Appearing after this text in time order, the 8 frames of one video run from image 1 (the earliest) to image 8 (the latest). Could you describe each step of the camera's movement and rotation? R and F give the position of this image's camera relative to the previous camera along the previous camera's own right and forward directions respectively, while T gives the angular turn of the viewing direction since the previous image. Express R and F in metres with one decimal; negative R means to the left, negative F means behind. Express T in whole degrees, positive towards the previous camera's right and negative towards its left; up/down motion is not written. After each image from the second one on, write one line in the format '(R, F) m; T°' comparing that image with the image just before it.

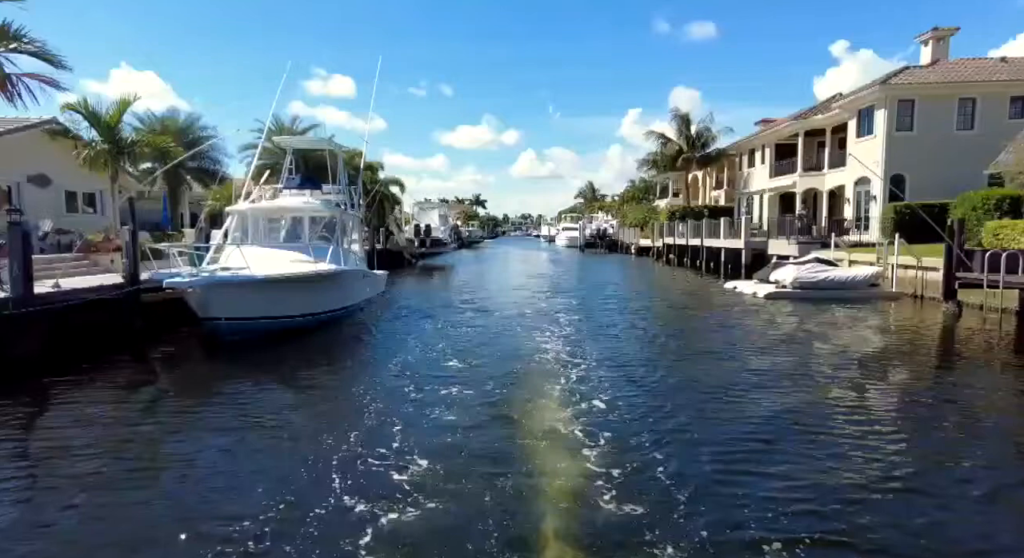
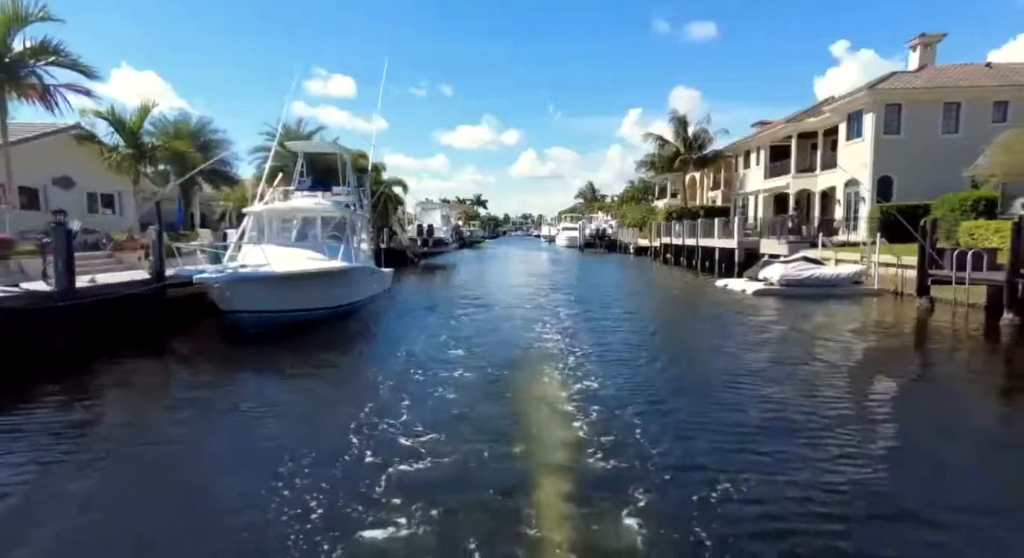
(0.0, -1.1) m; 0°
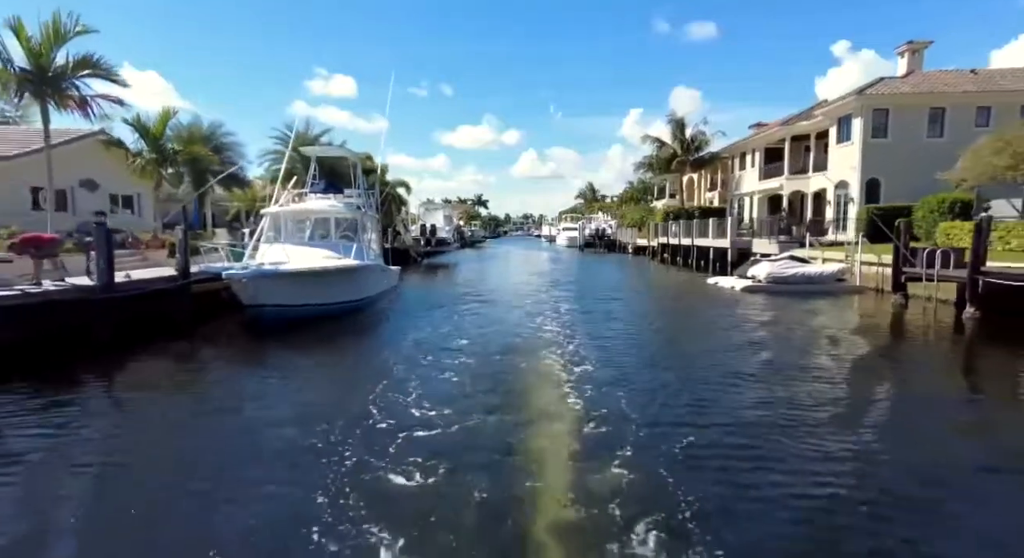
(0.0, -1.2) m; 0°
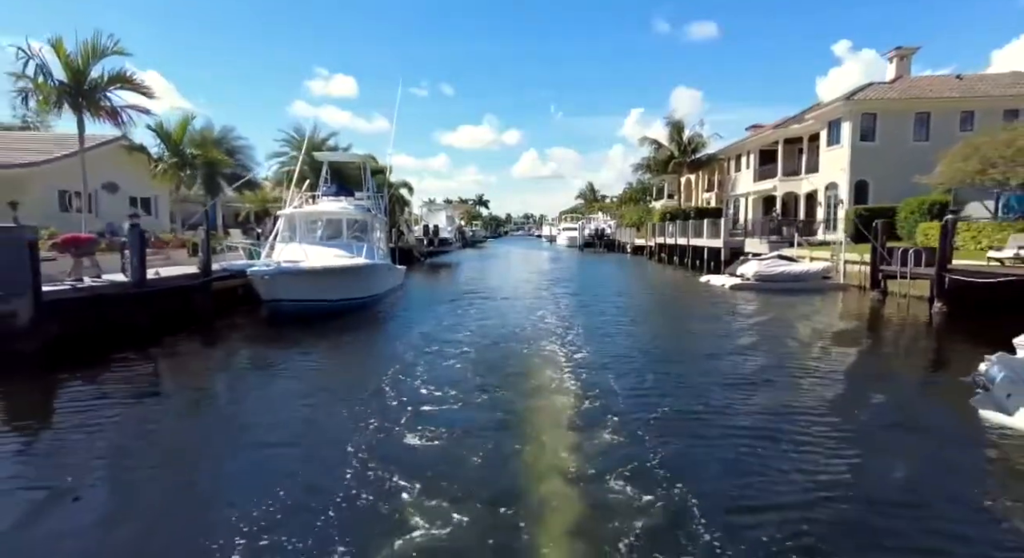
(0.0, -1.2) m; 0°
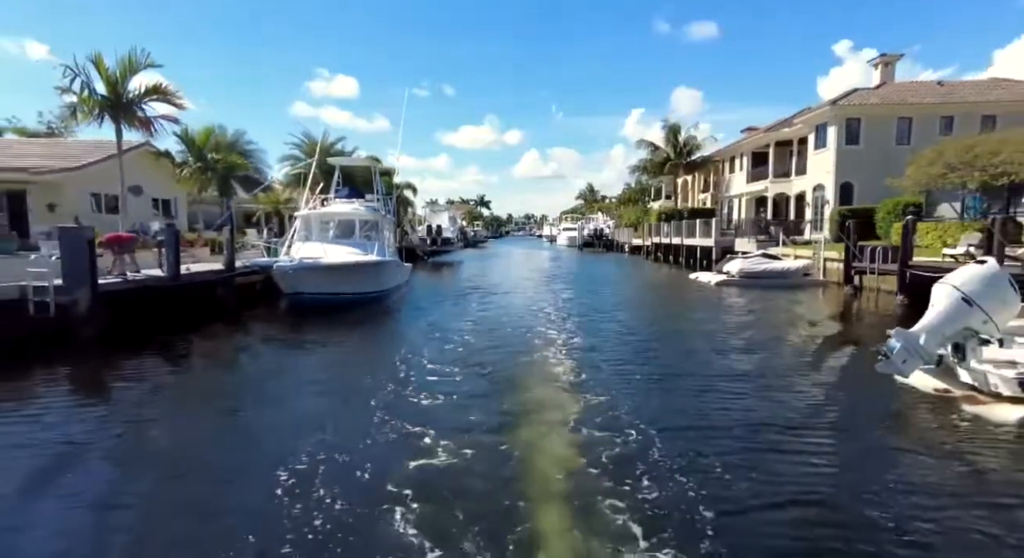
(+0.1, -1.7) m; 0°
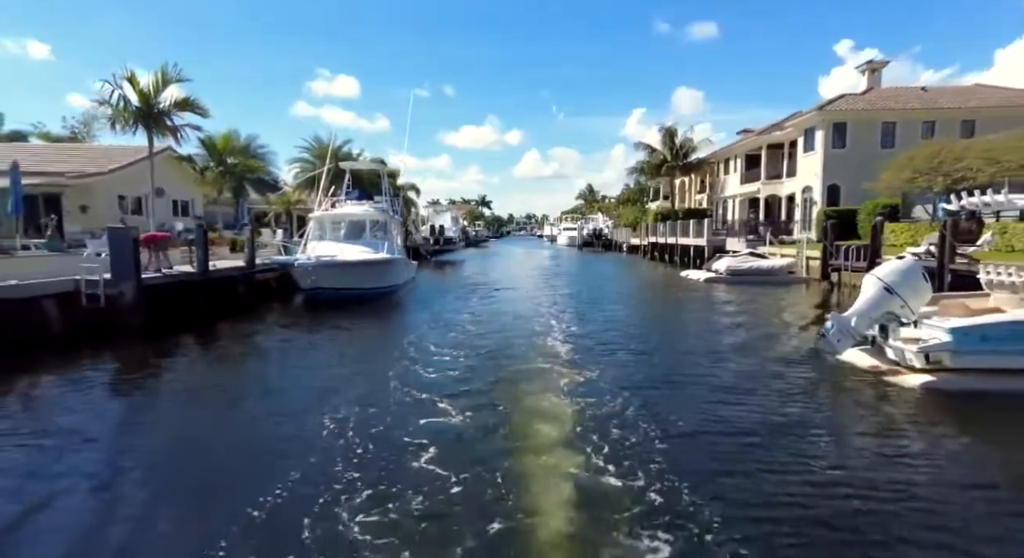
(0.0, -1.6) m; 0°
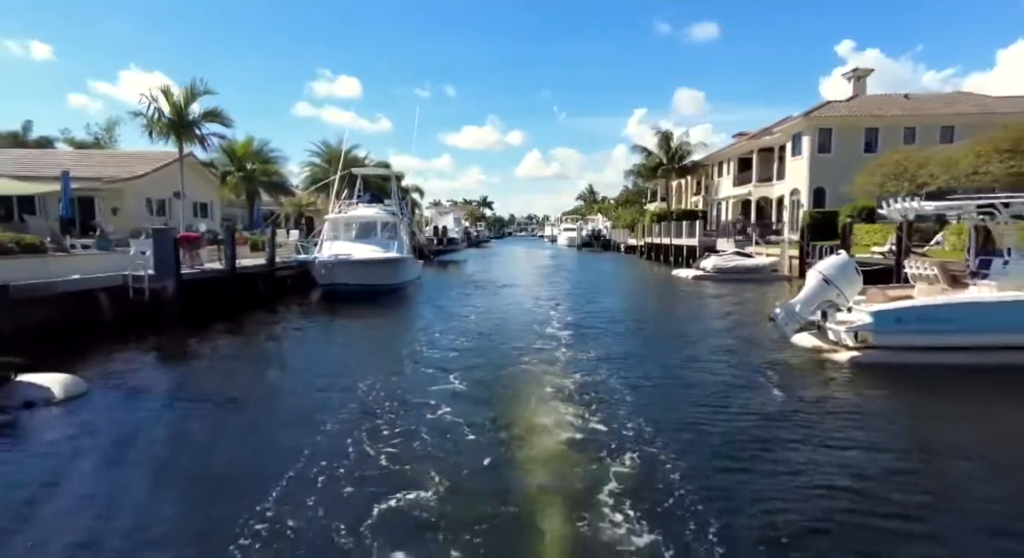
(+0.1, -1.9) m; 0°
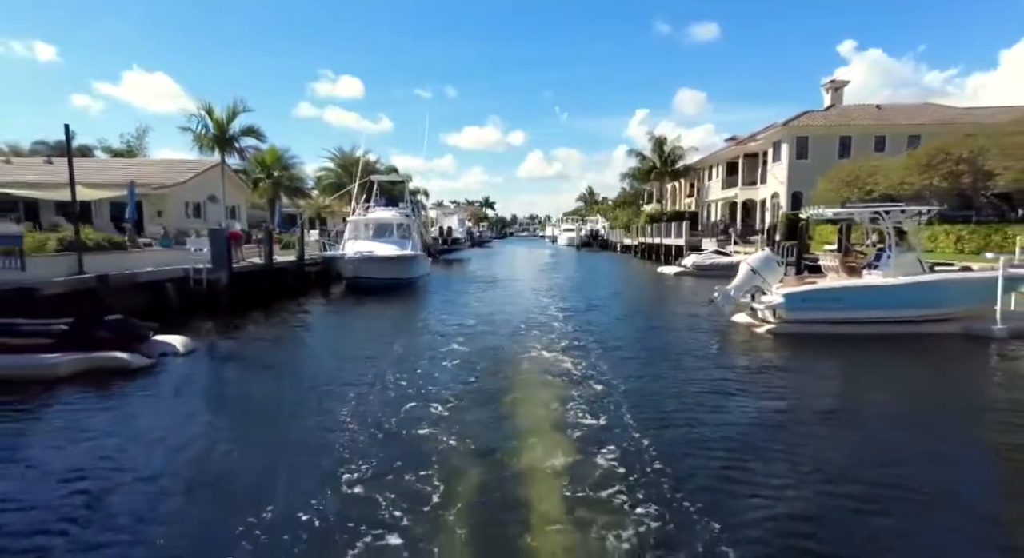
(+0.1, -3.3) m; 0°
